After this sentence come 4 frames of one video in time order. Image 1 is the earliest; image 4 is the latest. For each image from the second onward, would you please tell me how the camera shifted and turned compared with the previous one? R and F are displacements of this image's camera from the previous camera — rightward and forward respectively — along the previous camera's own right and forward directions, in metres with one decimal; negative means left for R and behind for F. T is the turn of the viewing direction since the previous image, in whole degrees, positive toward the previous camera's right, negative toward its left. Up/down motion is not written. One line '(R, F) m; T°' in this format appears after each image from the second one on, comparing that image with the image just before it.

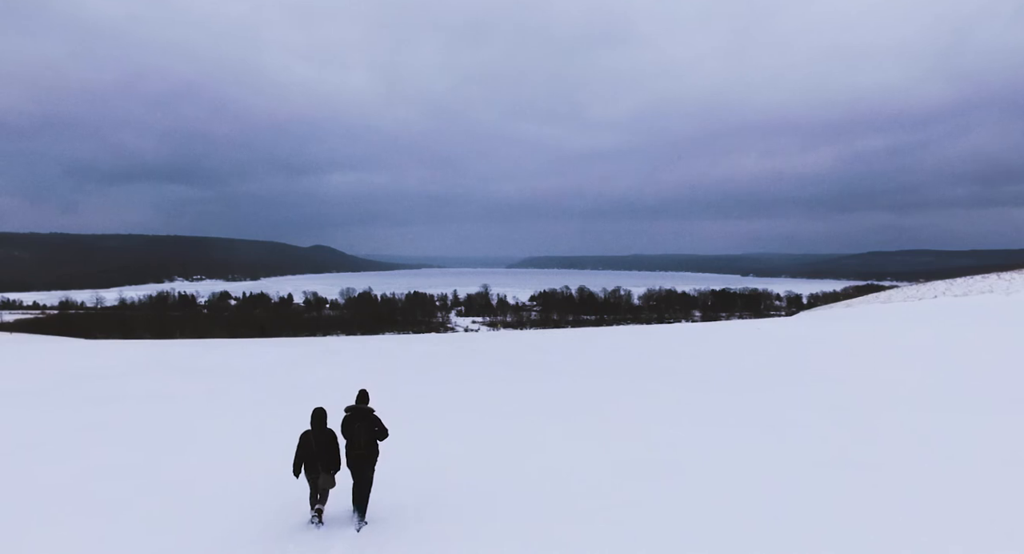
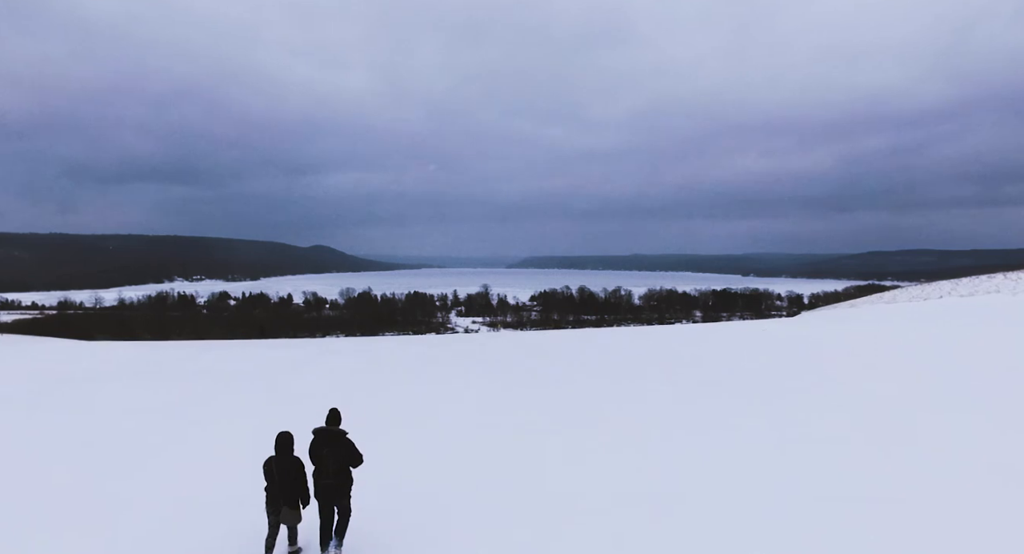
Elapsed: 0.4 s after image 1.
(0.0, +0.2) m; 0°
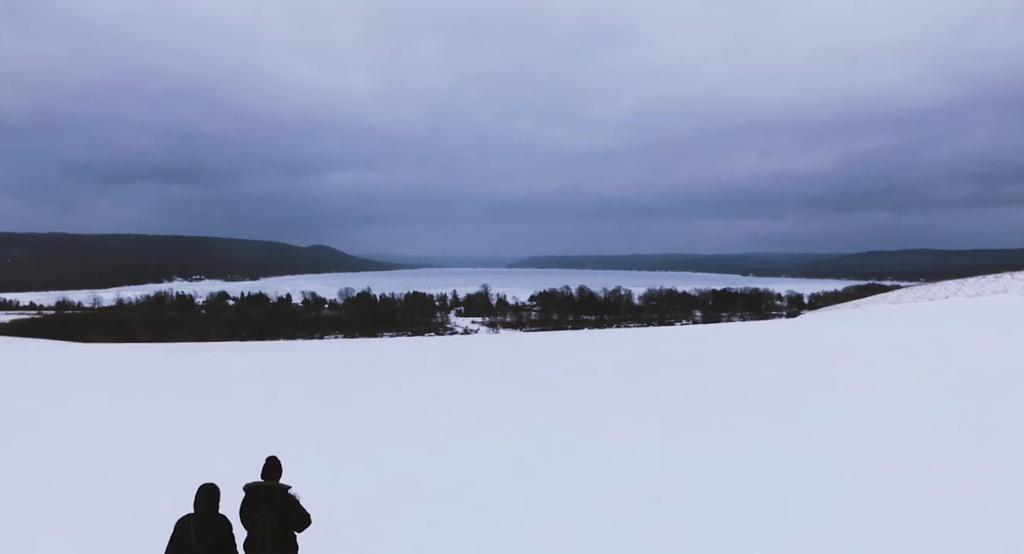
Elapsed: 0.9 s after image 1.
(0.0, +0.2) m; 0°
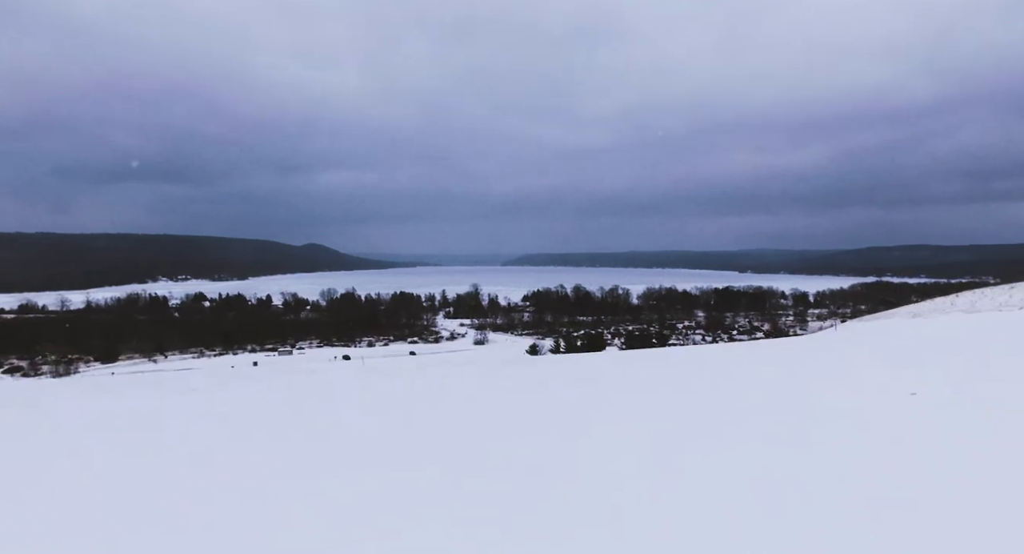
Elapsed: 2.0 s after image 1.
(+0.4, +2.9) m; 0°
